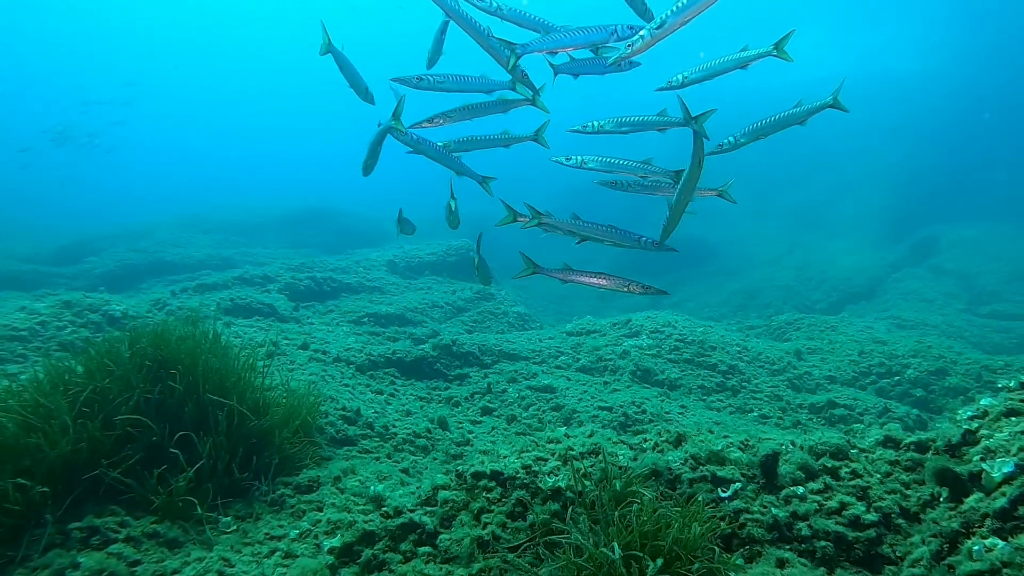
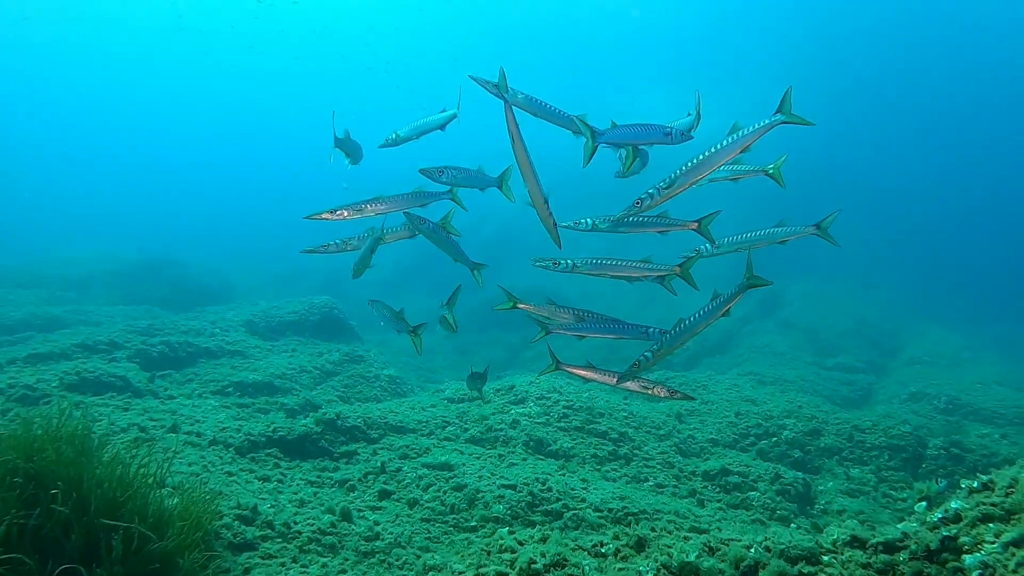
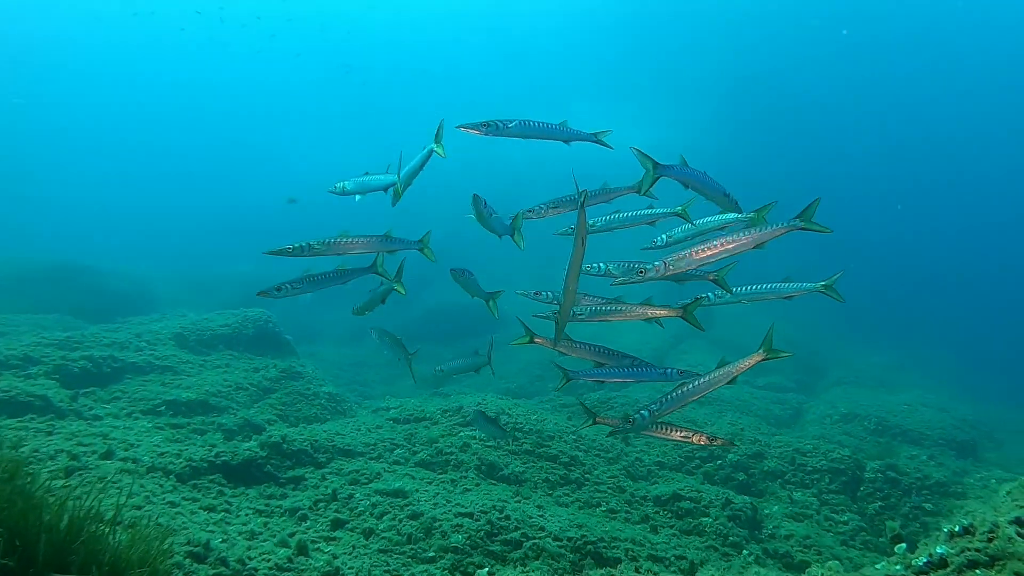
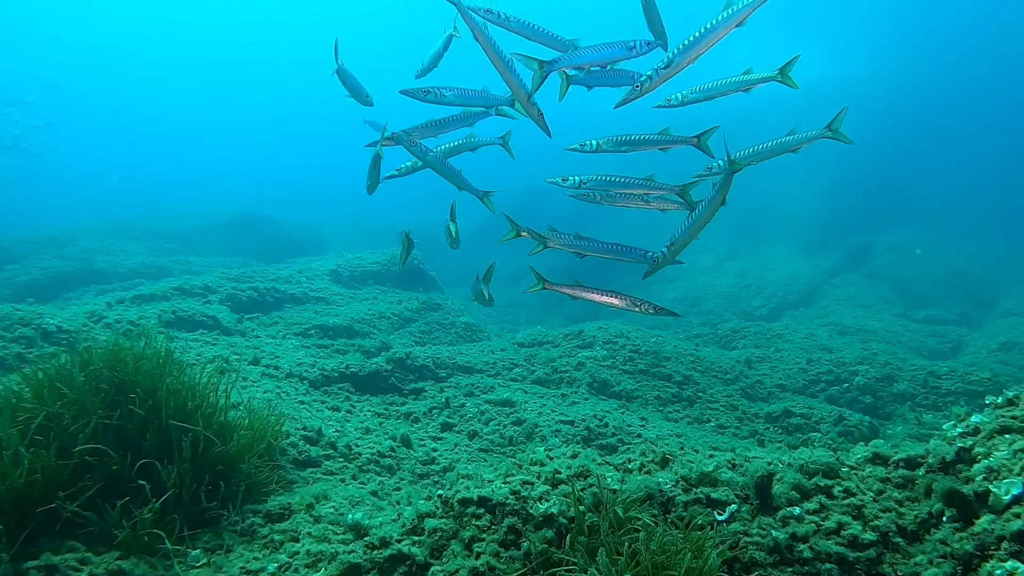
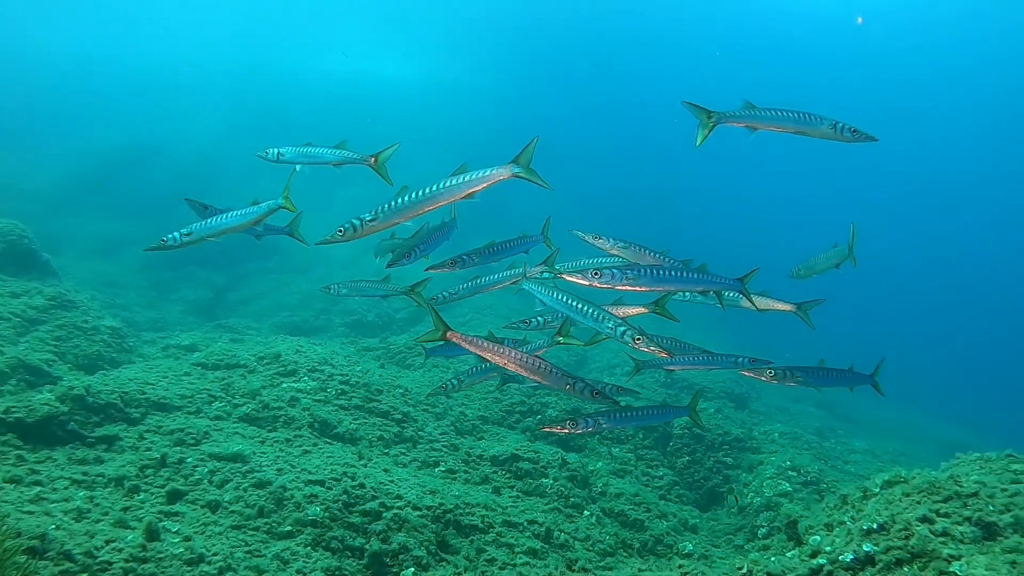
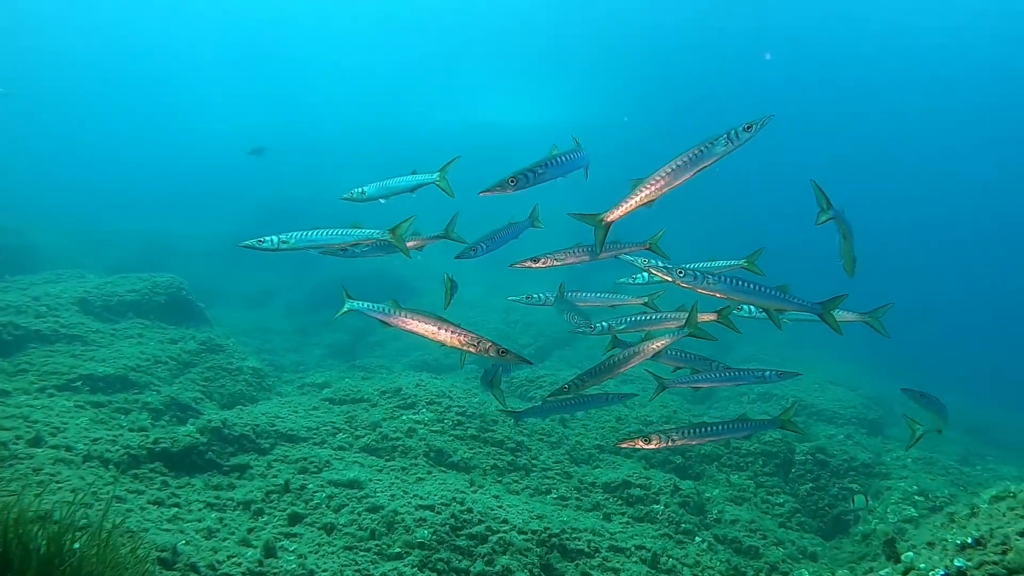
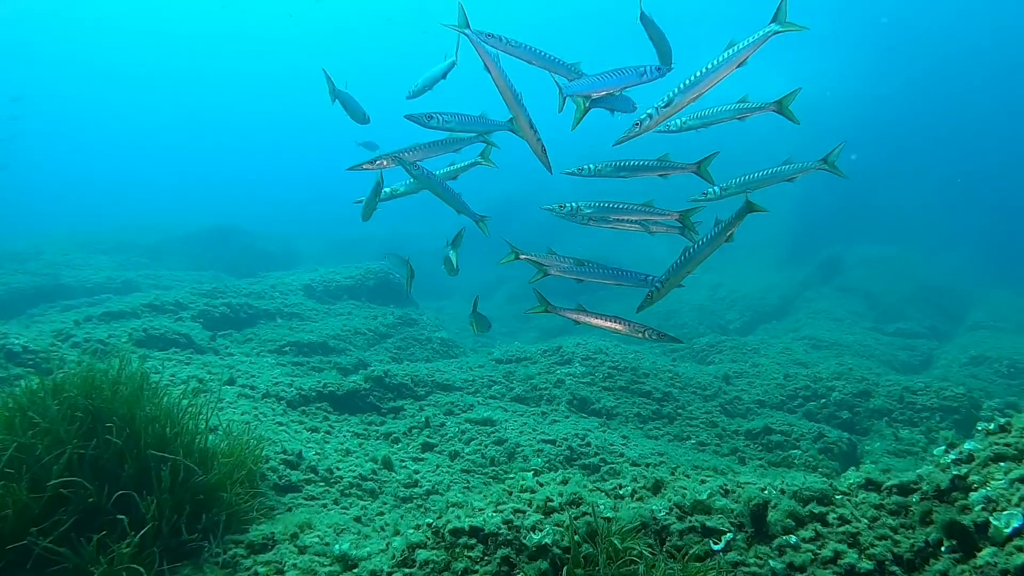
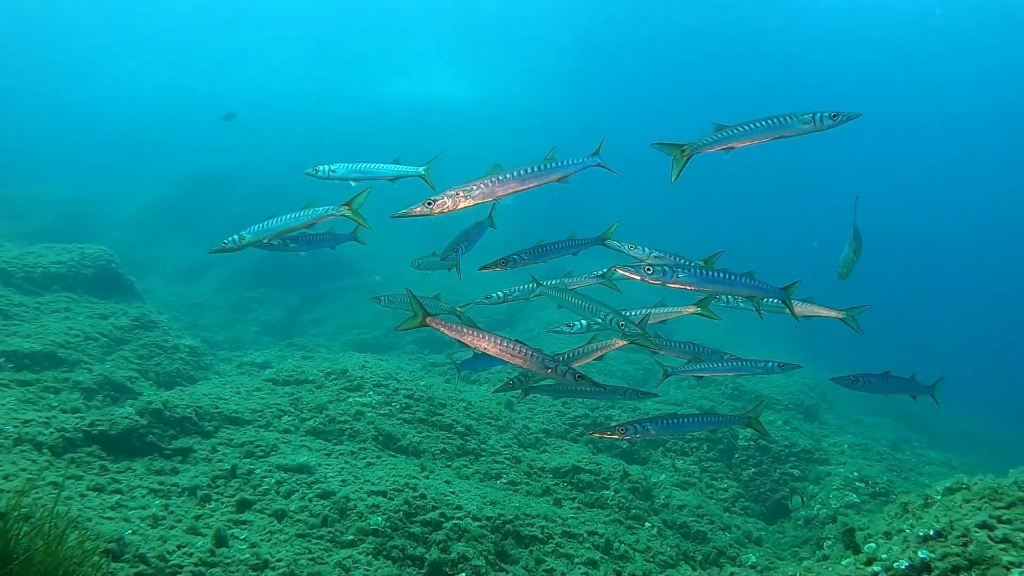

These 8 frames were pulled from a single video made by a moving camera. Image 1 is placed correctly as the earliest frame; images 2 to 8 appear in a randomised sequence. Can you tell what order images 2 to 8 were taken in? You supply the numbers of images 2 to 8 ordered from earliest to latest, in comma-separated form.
4, 7, 2, 3, 6, 8, 5
